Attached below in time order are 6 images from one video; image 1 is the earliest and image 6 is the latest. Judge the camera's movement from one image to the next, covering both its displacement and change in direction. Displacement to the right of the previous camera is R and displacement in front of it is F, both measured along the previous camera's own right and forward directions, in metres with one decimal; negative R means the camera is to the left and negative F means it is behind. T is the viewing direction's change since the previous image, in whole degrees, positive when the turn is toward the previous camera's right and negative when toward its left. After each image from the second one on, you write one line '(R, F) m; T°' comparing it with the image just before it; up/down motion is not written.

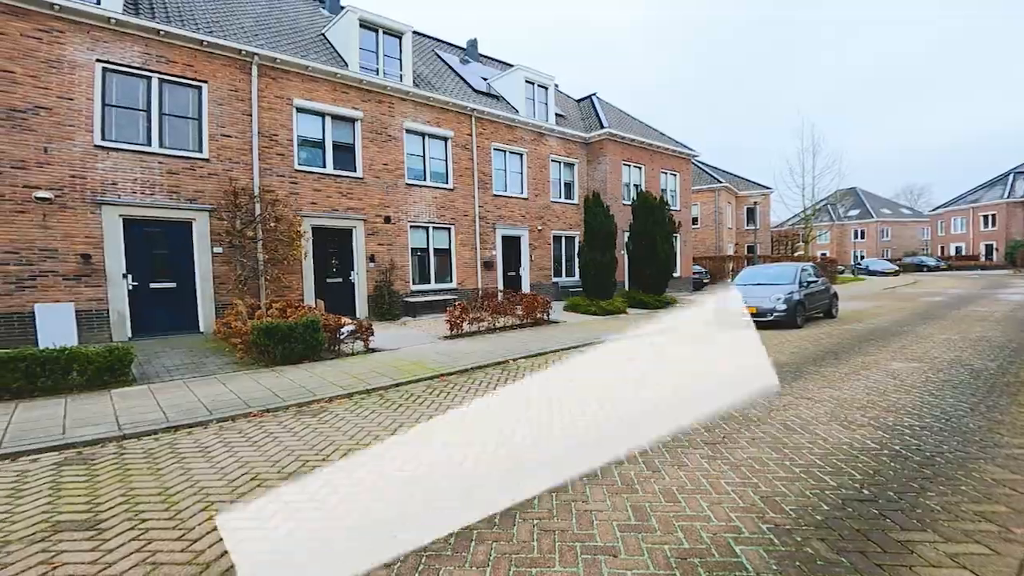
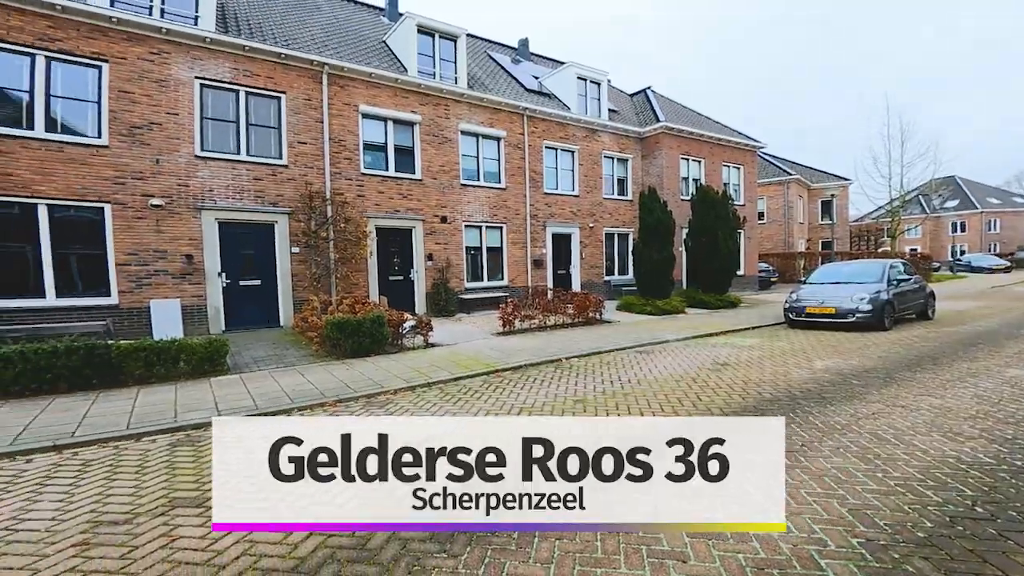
(-0.8, -0.1) m; -5°
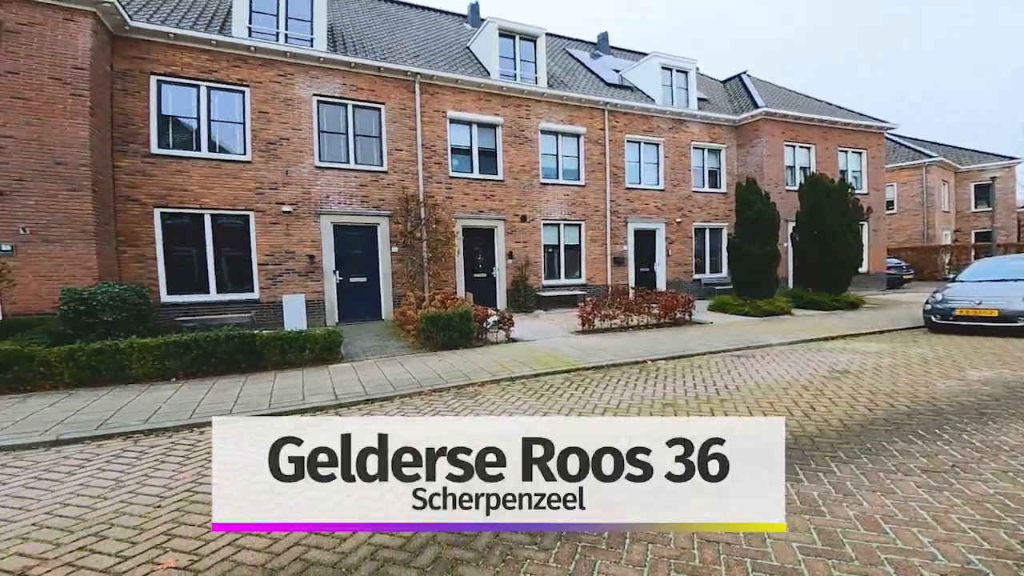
(-1.1, -0.1) m; -8°
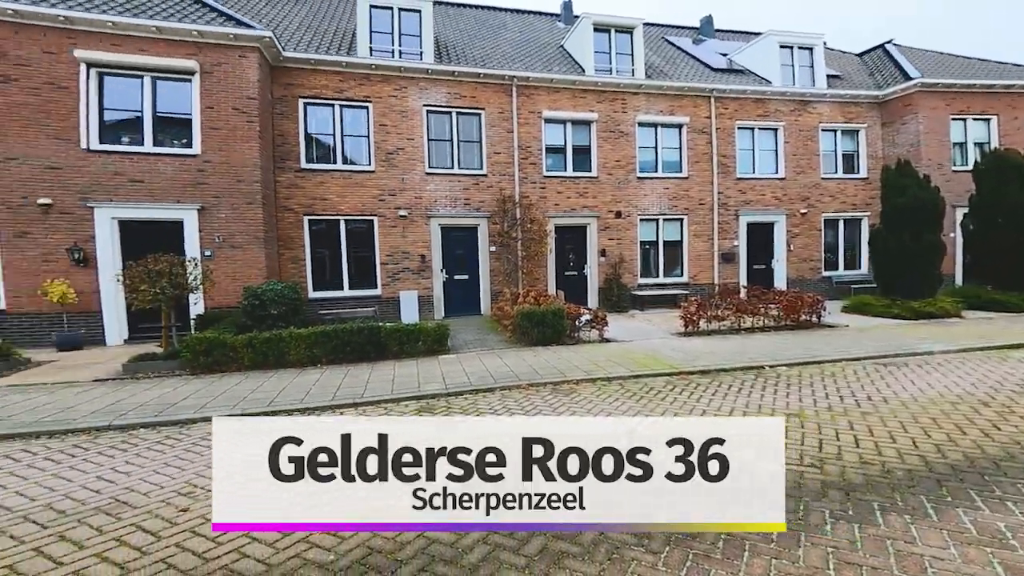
(-1.2, -0.1) m; -10°
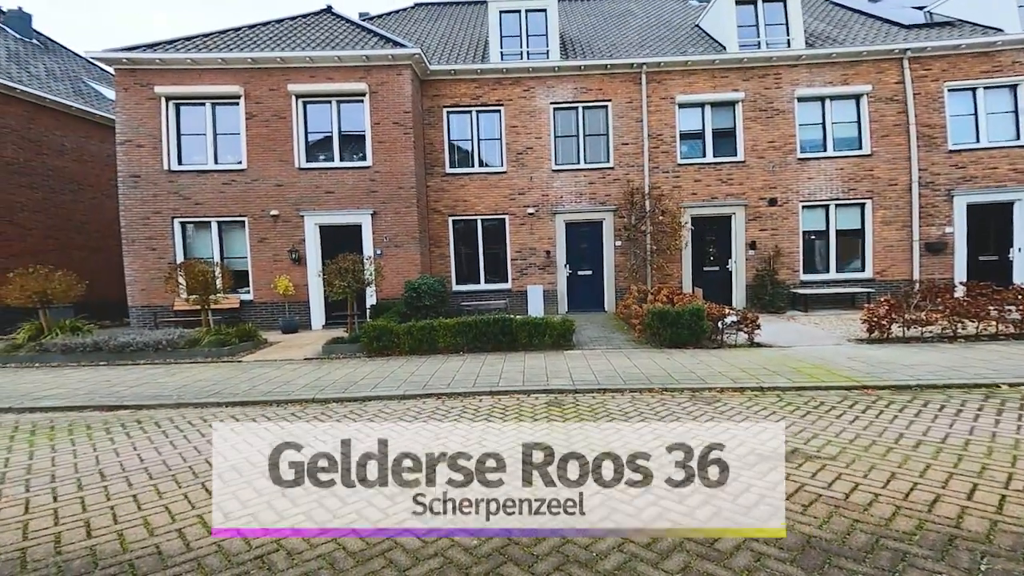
(-1.0, +0.1) m; -15°
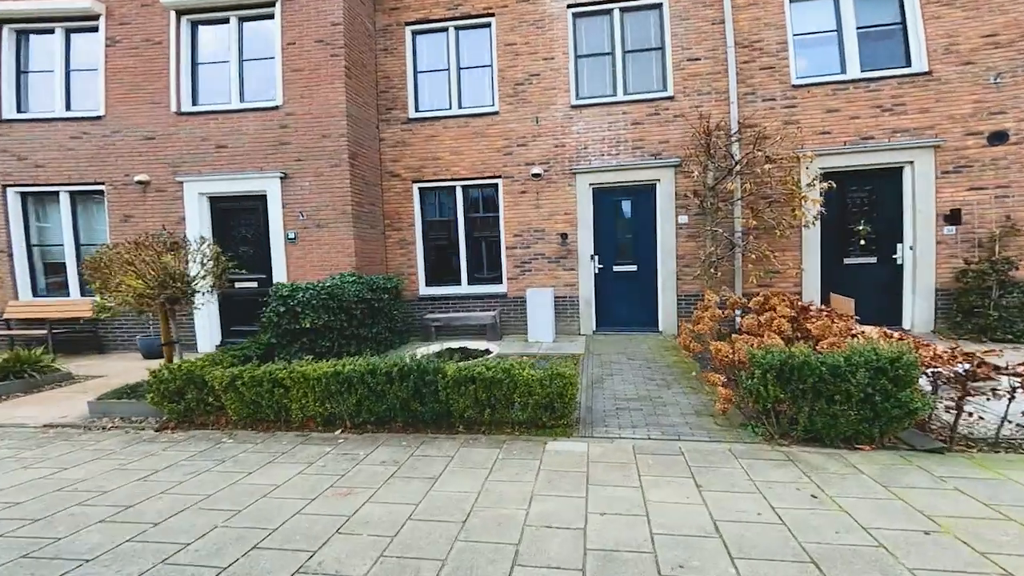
(+1.6, +4.9) m; -10°
